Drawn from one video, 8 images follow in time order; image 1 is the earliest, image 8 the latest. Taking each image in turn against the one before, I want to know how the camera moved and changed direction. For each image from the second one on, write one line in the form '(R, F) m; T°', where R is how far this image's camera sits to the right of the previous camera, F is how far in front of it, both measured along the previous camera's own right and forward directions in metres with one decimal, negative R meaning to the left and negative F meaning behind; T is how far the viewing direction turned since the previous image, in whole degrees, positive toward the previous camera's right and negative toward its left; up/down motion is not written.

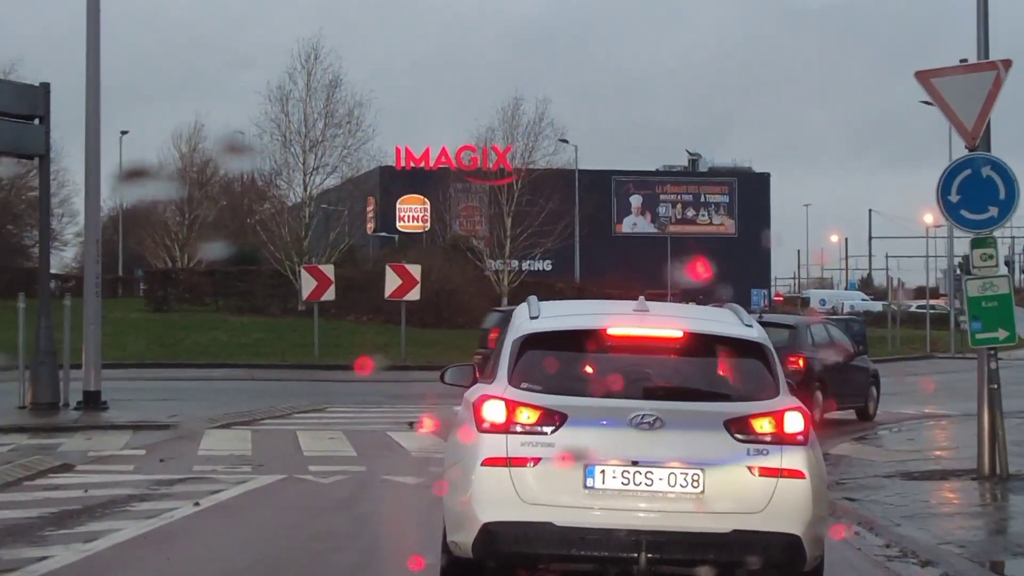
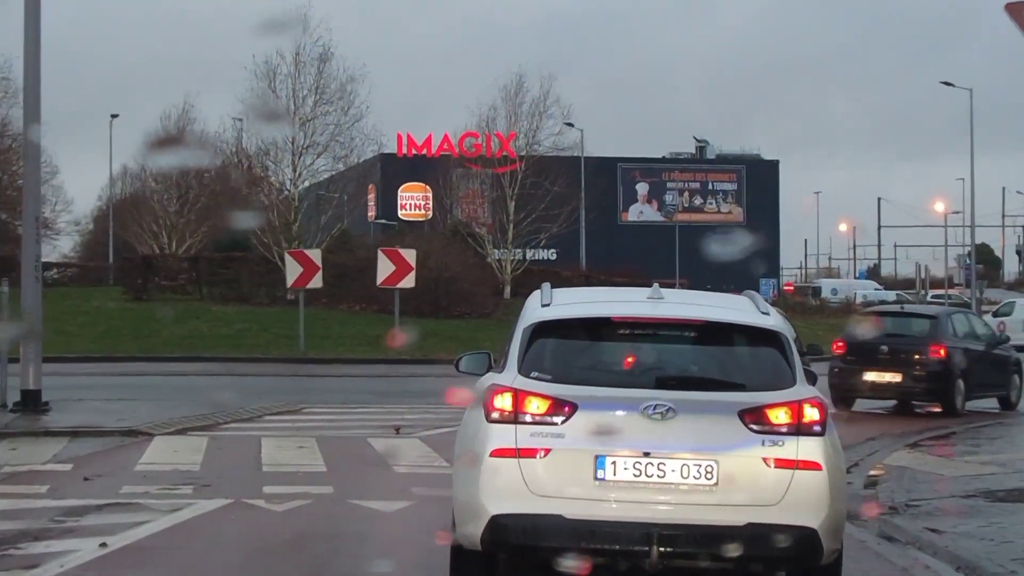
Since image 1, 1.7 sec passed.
(0.0, +0.3) m; 0°
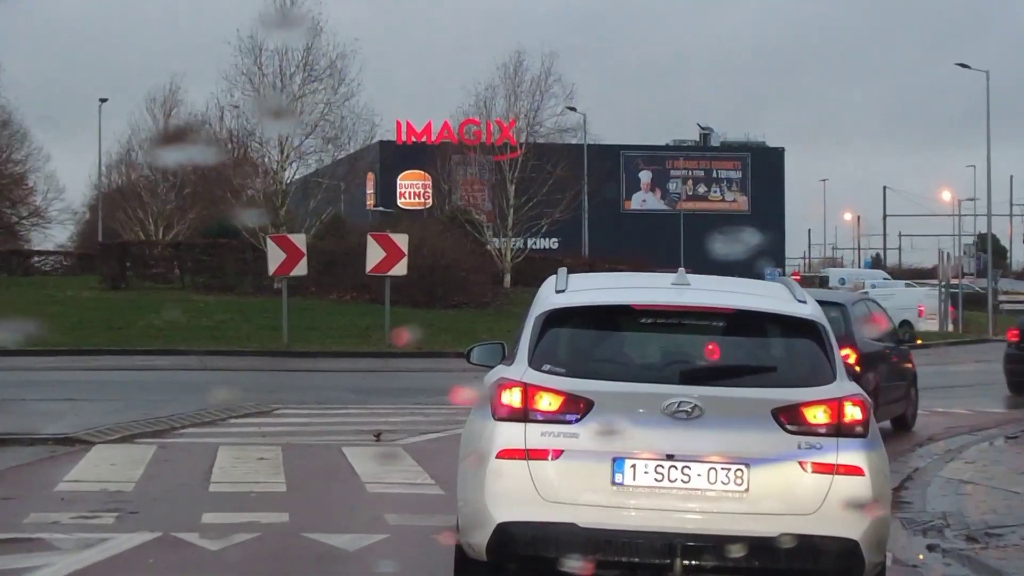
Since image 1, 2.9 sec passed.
(0.0, +0.6) m; 0°
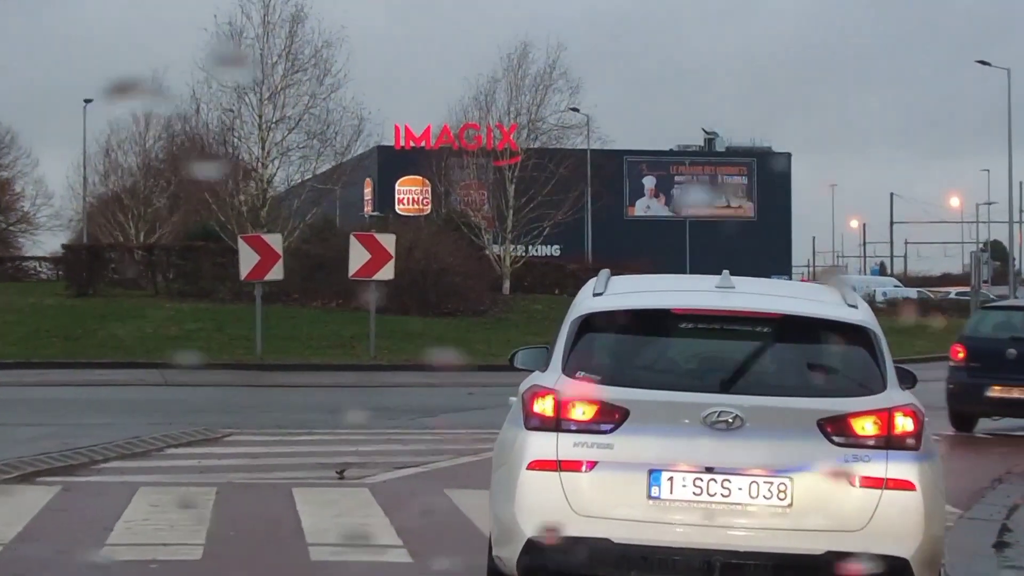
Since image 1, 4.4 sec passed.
(-0.1, +0.3) m; 0°
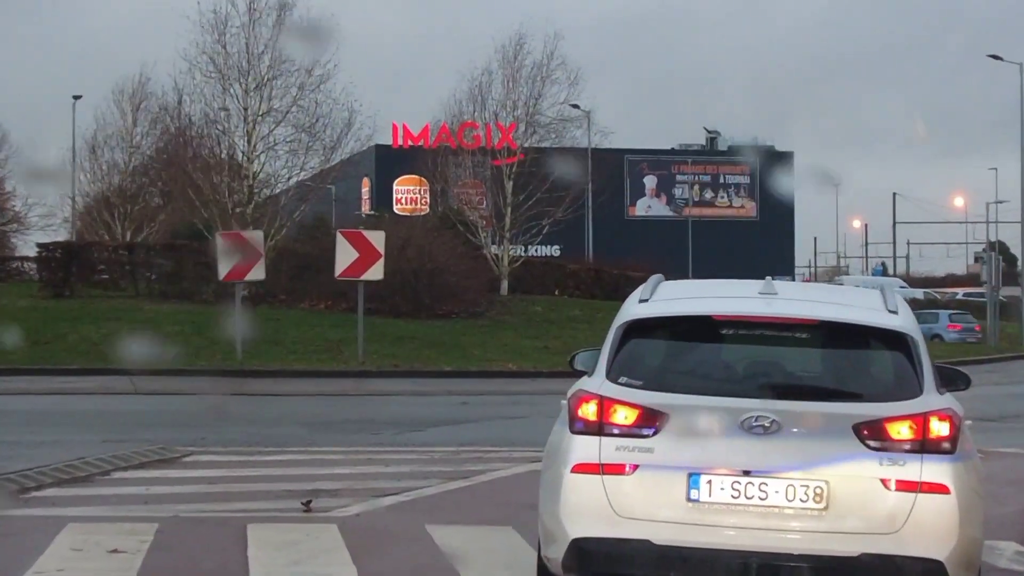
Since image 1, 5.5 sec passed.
(-0.2, -0.1) m; 0°
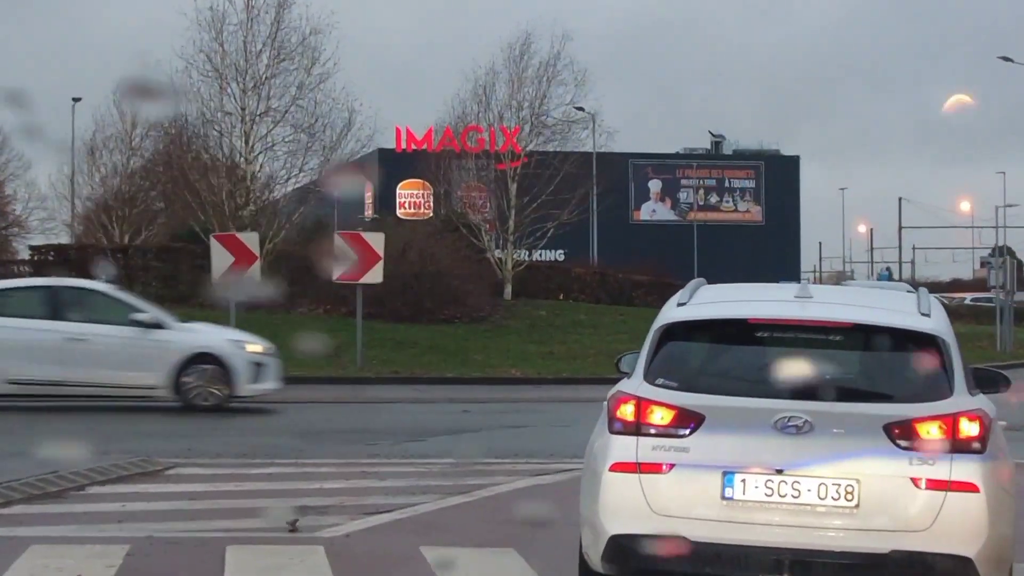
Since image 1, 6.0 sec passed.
(-0.2, -0.1) m; 0°
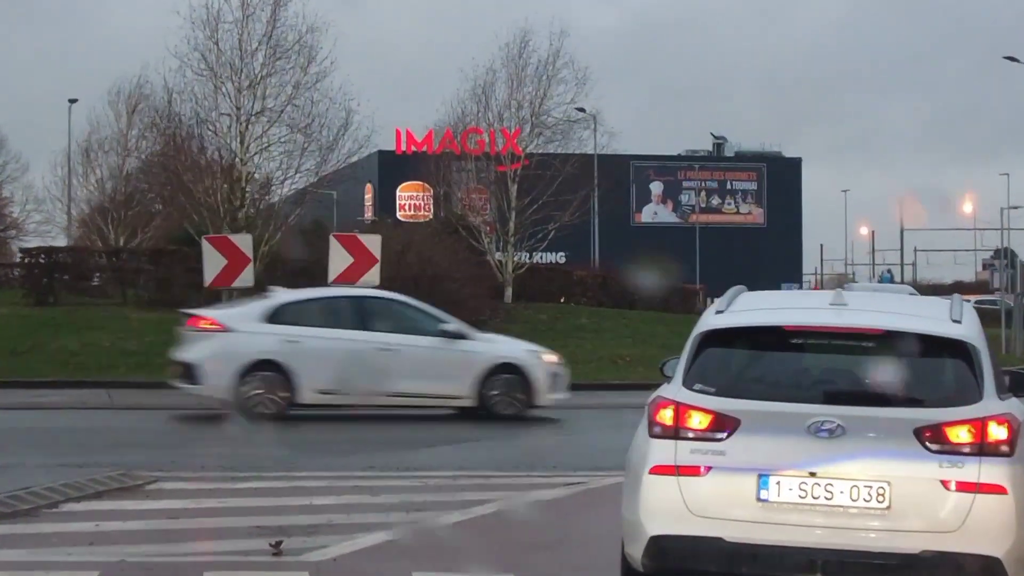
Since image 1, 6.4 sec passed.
(-0.2, -0.2) m; 0°
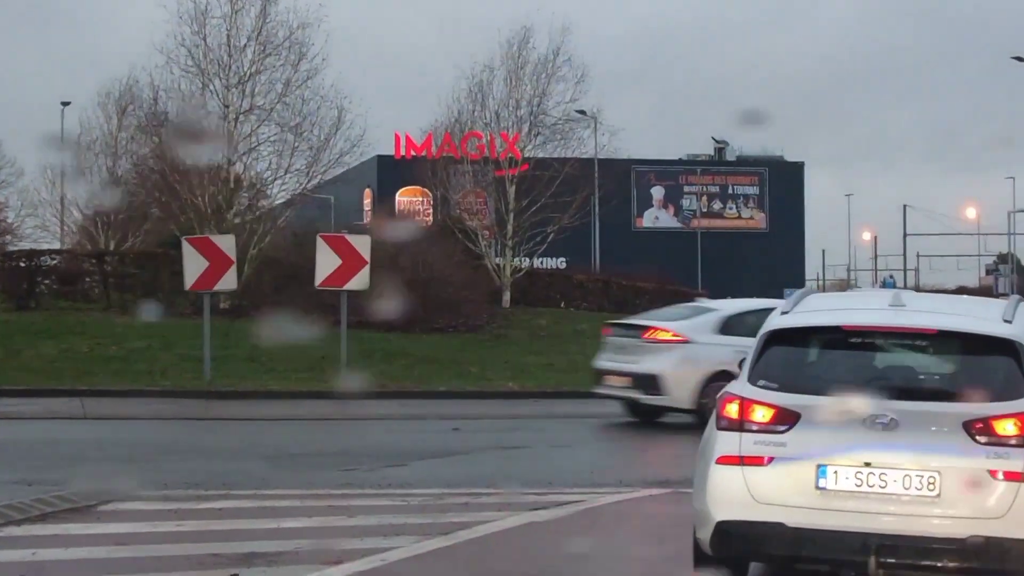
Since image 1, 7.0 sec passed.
(-0.4, -0.4) m; 0°
